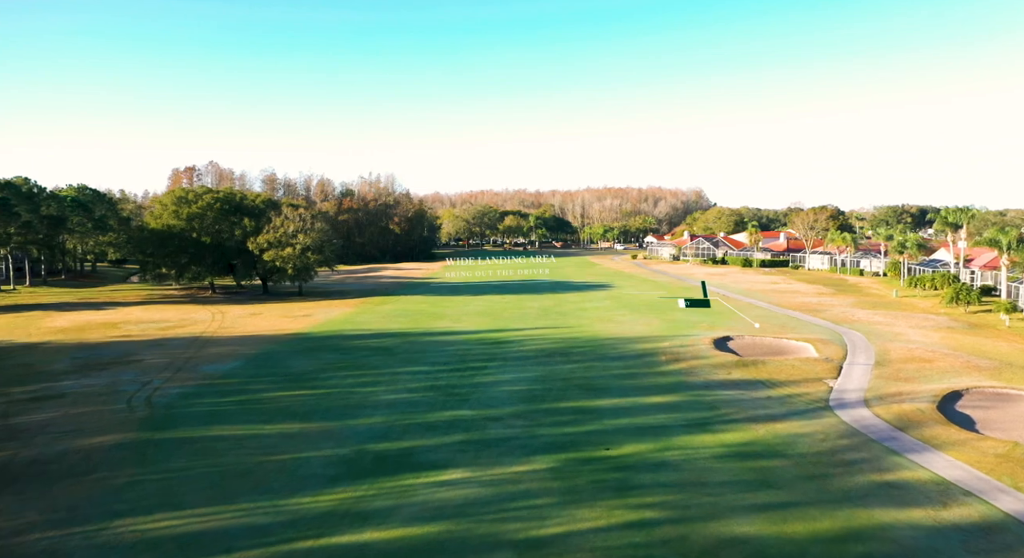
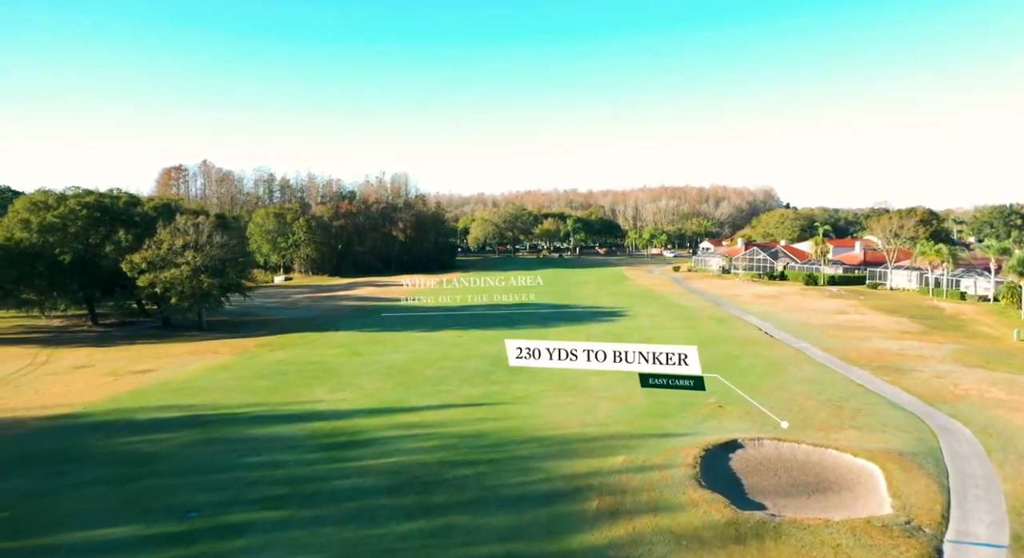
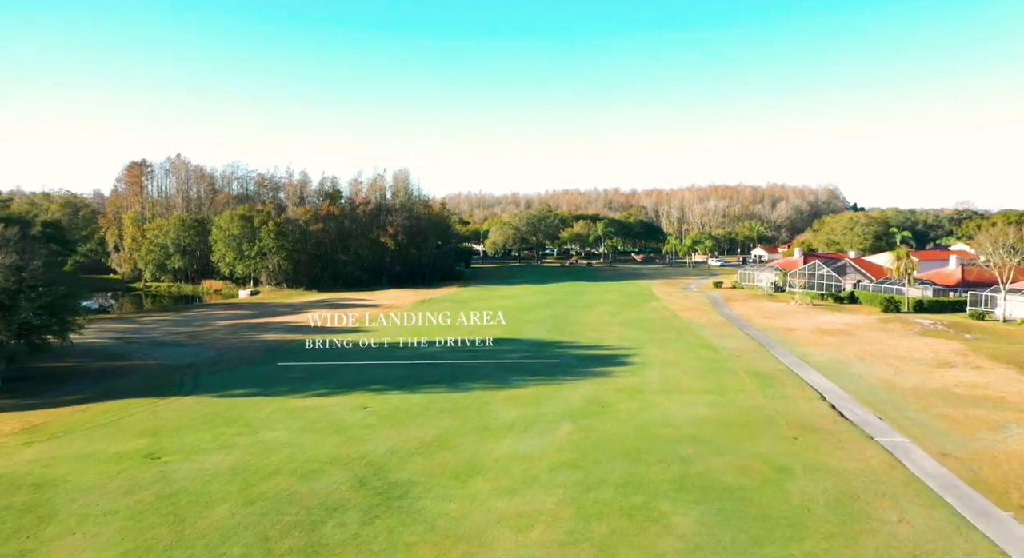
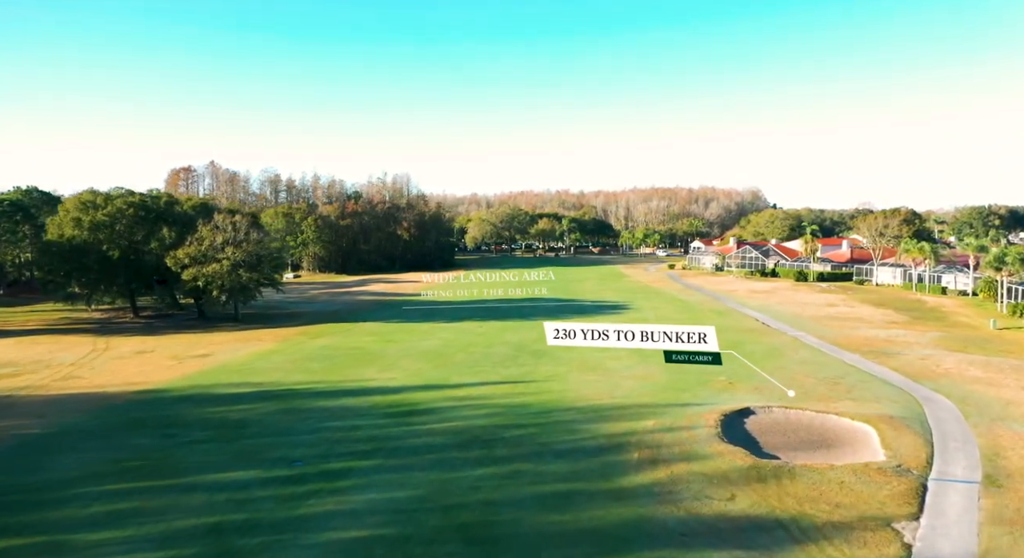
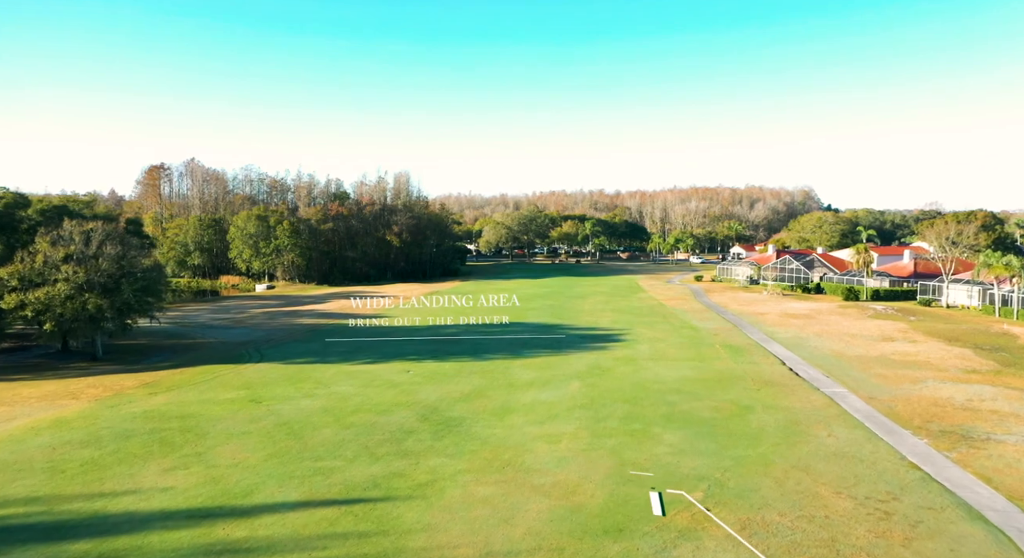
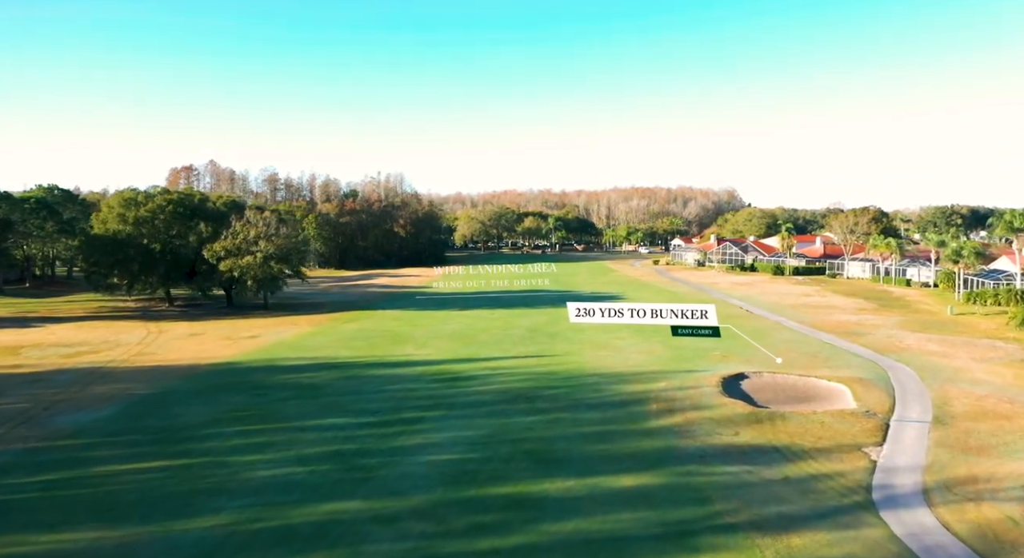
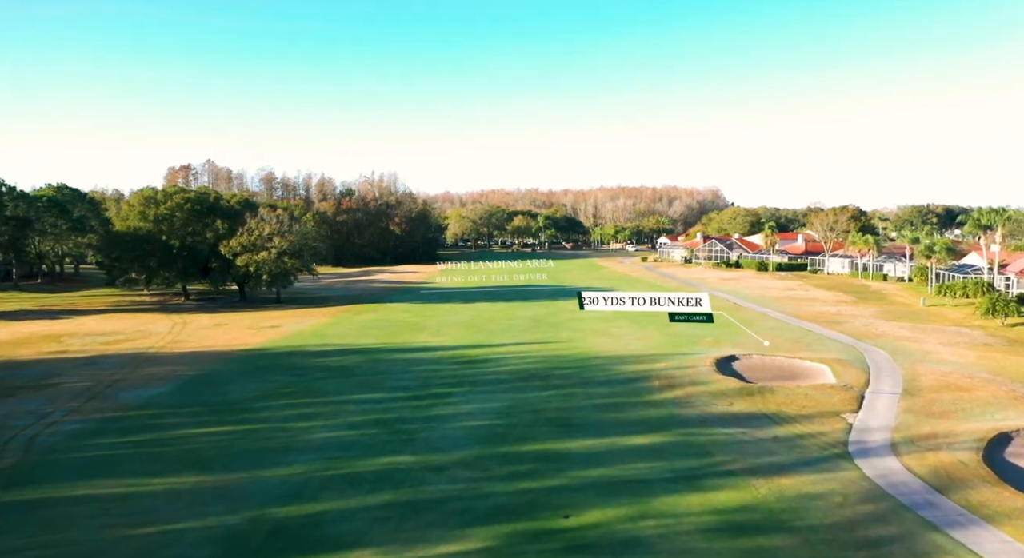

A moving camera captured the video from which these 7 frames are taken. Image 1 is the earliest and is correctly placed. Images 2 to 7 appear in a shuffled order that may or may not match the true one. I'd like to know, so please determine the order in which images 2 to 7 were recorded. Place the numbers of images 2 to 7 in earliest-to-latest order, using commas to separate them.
7, 6, 4, 2, 5, 3
